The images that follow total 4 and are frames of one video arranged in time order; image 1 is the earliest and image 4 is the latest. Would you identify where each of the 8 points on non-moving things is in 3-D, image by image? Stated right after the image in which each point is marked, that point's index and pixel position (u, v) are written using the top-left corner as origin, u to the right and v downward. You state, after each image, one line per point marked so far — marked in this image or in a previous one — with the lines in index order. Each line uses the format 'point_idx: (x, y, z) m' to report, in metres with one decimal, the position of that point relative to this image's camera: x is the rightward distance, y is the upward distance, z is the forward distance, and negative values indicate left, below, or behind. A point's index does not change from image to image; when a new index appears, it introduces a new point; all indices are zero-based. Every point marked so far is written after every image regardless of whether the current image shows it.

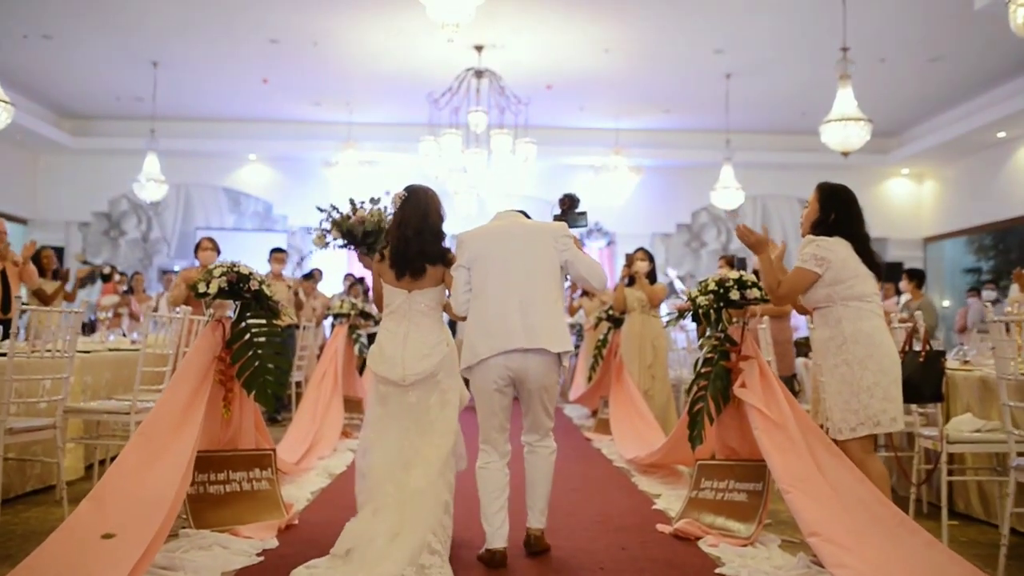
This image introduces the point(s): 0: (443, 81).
0: (-1.0, +3.1, +12.1) m
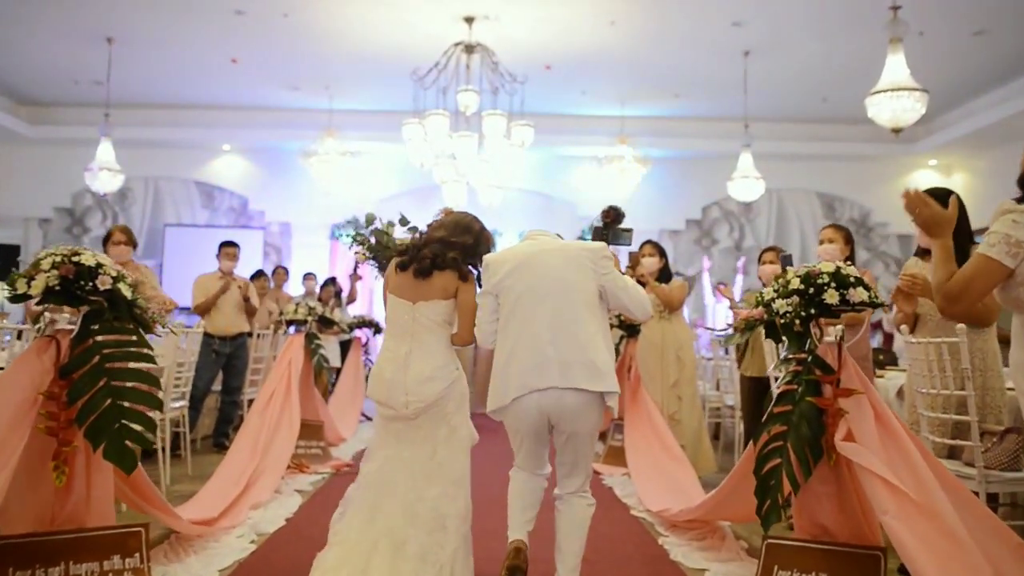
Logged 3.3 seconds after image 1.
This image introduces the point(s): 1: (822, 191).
0: (-1.1, +3.1, +10.8) m
1: (+5.3, +1.7, +13.9) m
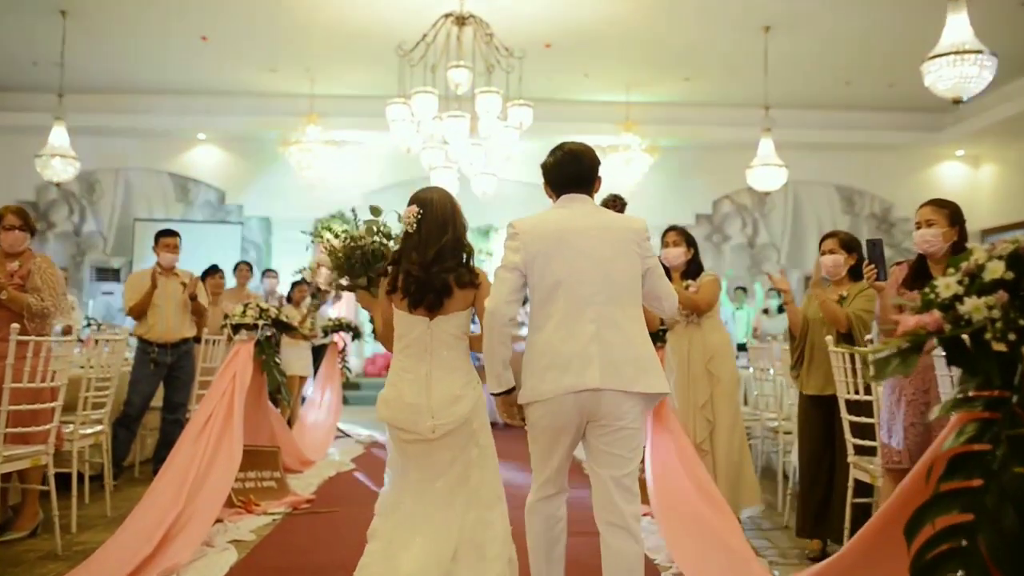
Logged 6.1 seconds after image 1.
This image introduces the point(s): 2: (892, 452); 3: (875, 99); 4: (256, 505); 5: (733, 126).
0: (-1.1, +3.1, +9.8) m
1: (+5.2, +1.7, +12.9) m
2: (+1.5, -0.6, +3.1) m
3: (+5.3, +2.8, +12.0) m
4: (-1.4, -1.2, +4.6) m
5: (+3.3, +2.4, +12.3) m
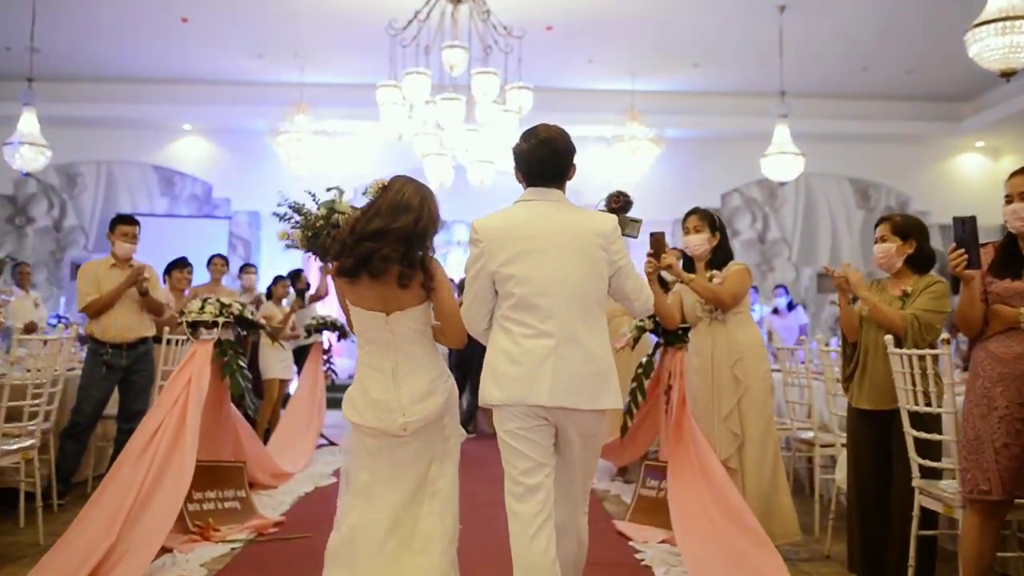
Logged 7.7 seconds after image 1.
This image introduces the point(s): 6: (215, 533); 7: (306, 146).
0: (-1.2, +3.1, +9.2) m
1: (+5.2, +1.7, +12.3) m
2: (+1.4, -0.6, +2.5) m
3: (+5.3, +2.8, +11.4) m
4: (-1.5, -1.2, +4.0) m
5: (+3.3, +2.5, +11.7) m
6: (-1.5, -1.2, +4.0) m
7: (-2.7, +1.9, +10.7) m
